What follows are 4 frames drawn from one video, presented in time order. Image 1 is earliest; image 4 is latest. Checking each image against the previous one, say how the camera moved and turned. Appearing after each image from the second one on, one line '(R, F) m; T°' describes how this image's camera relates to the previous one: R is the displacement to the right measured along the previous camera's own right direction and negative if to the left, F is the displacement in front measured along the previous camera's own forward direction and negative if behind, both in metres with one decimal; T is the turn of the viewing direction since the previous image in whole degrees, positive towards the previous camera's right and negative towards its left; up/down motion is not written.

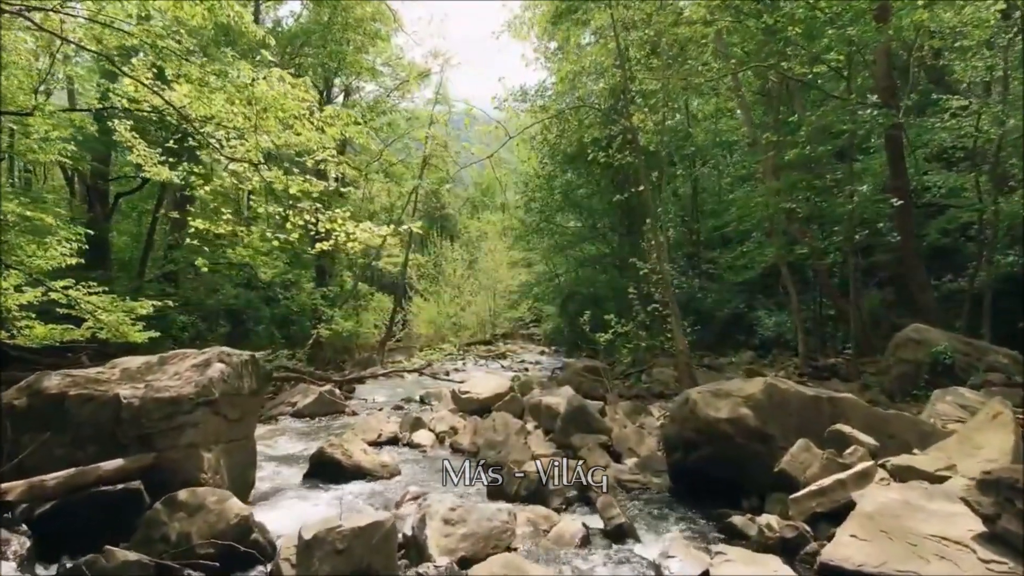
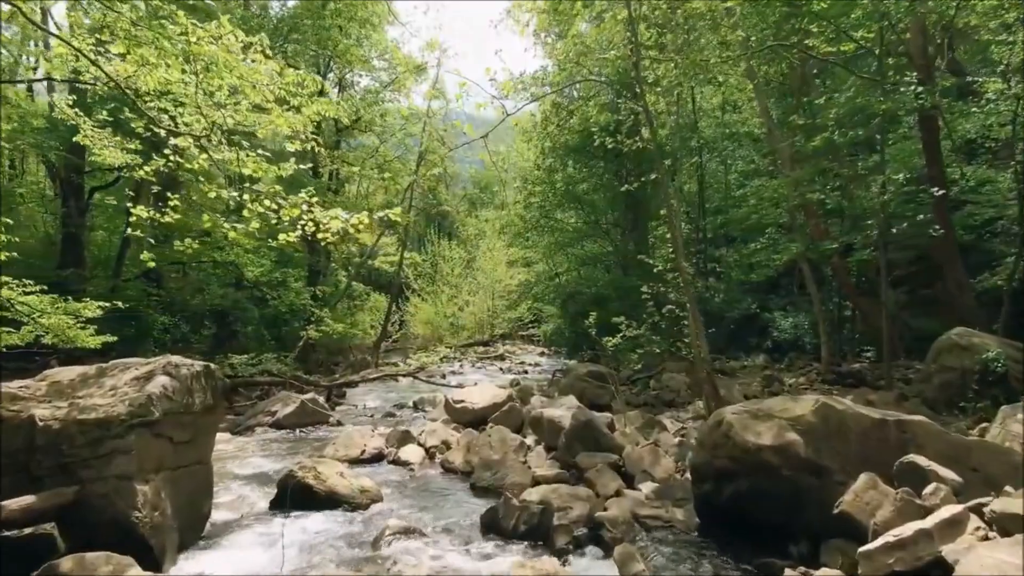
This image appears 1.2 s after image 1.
(0.0, +0.9) m; 0°
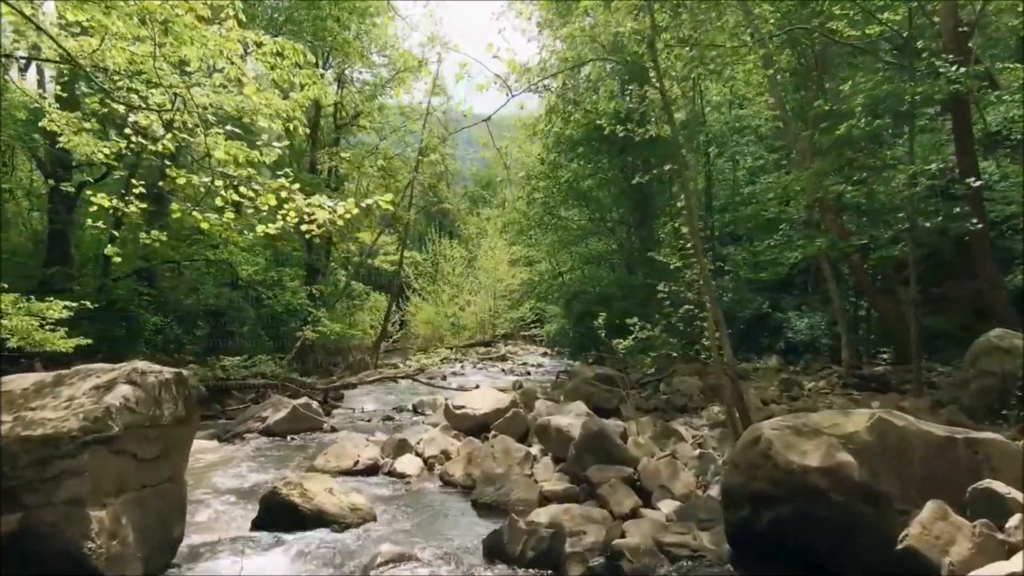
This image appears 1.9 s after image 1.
(0.0, +0.5) m; 0°
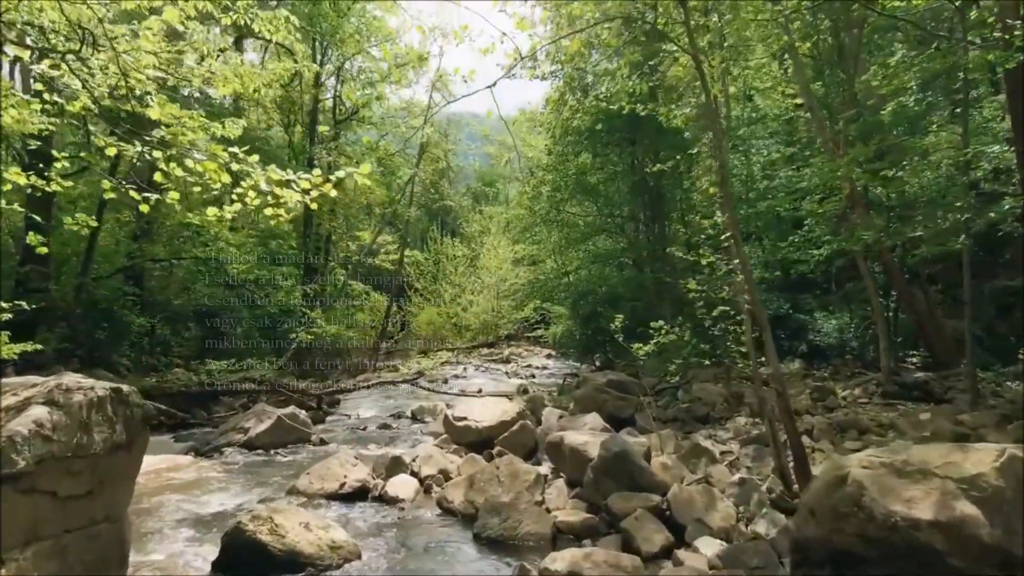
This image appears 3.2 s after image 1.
(0.0, +0.8) m; 0°
